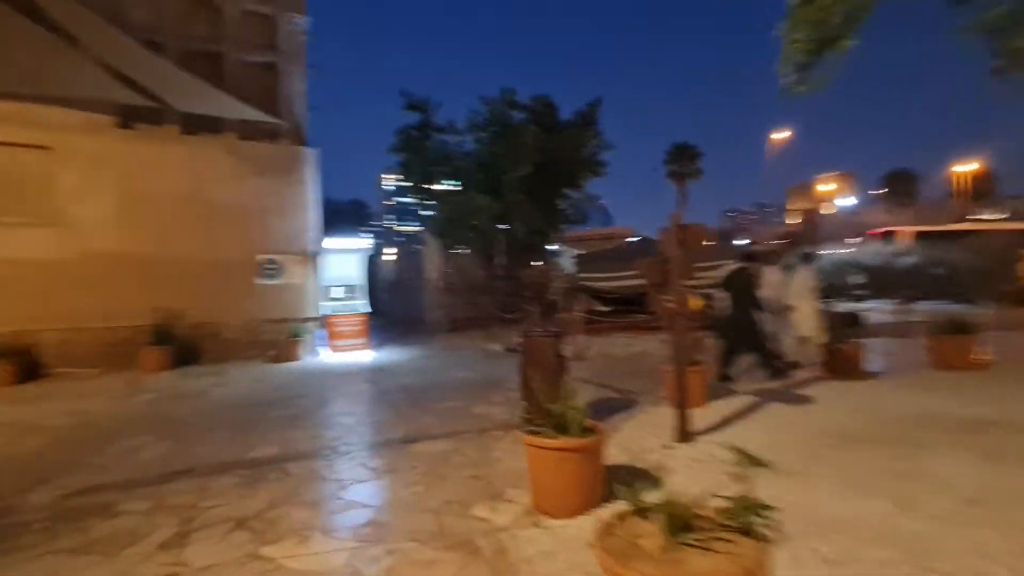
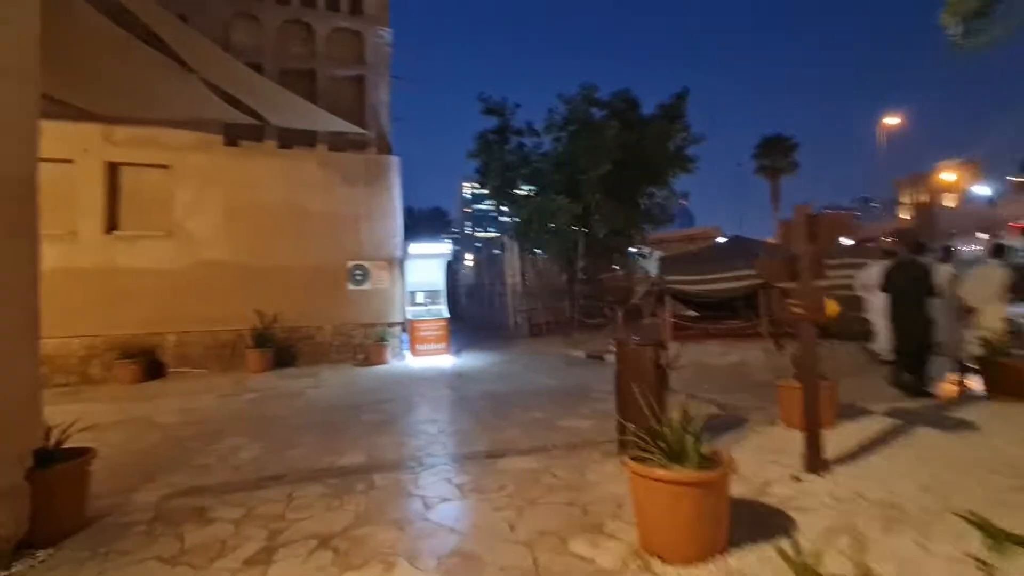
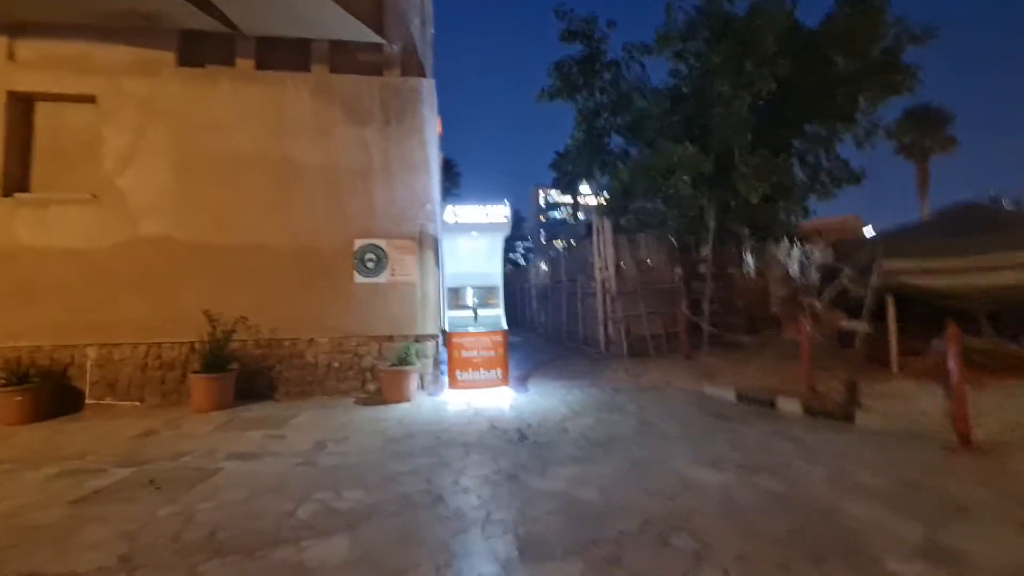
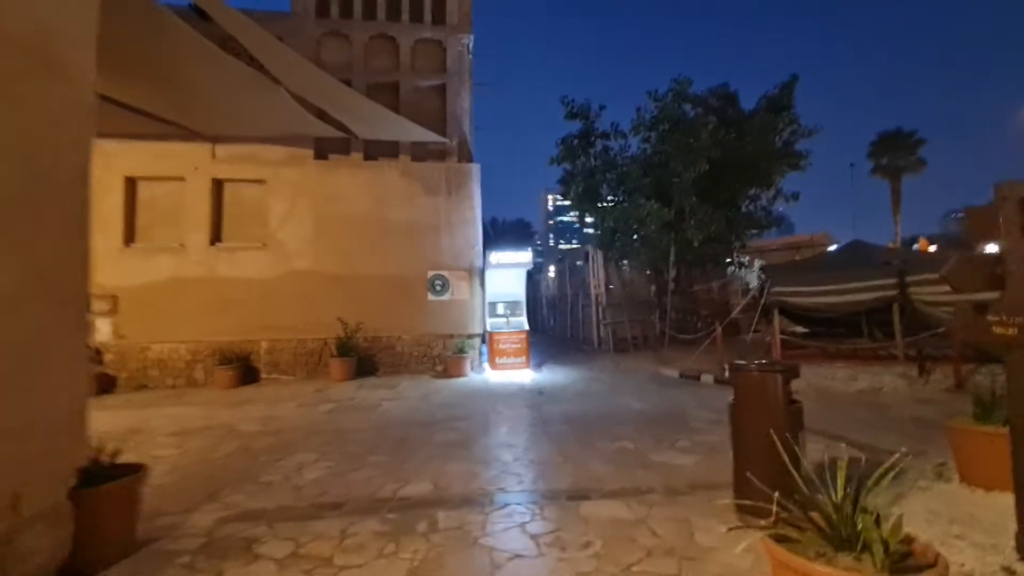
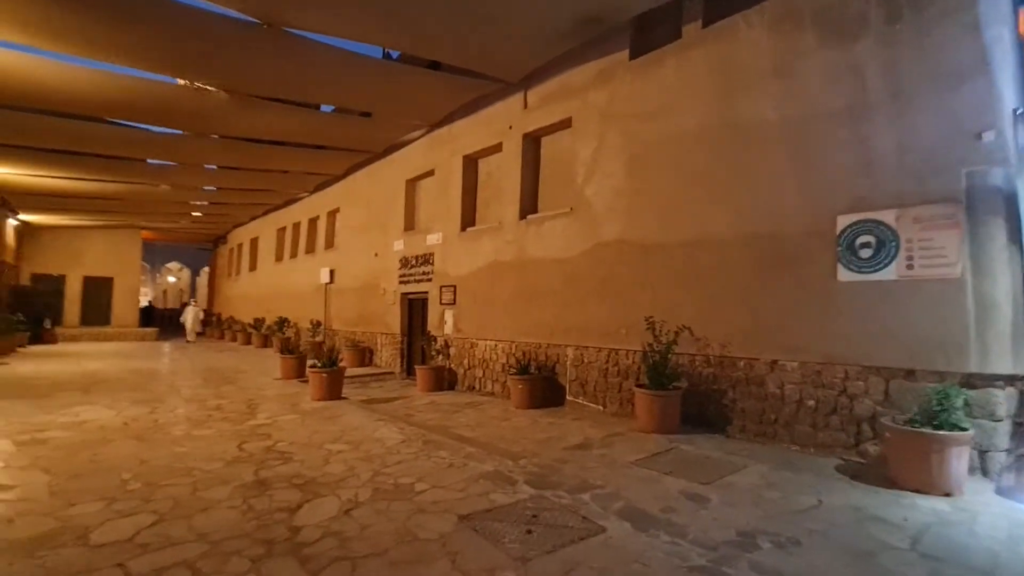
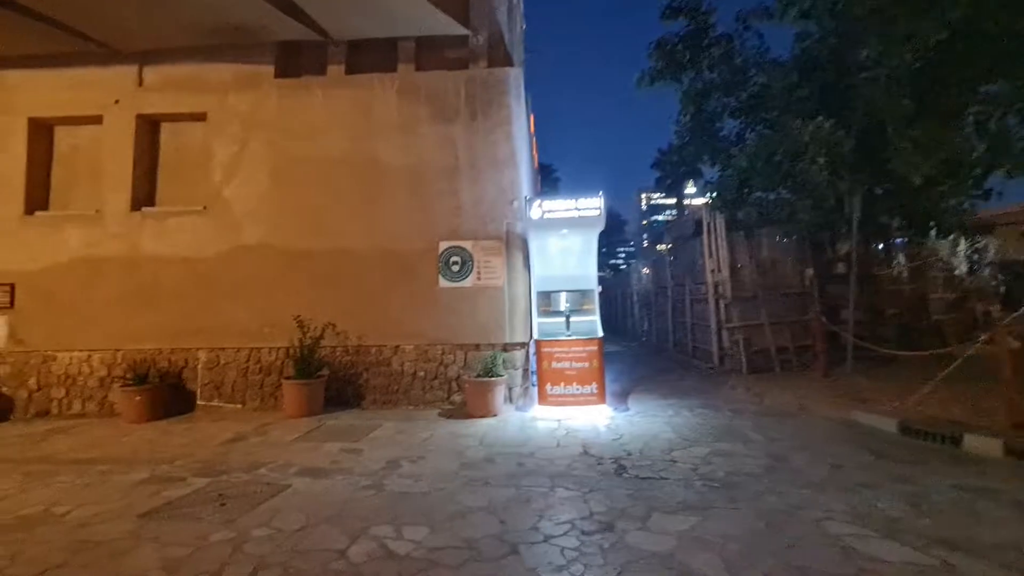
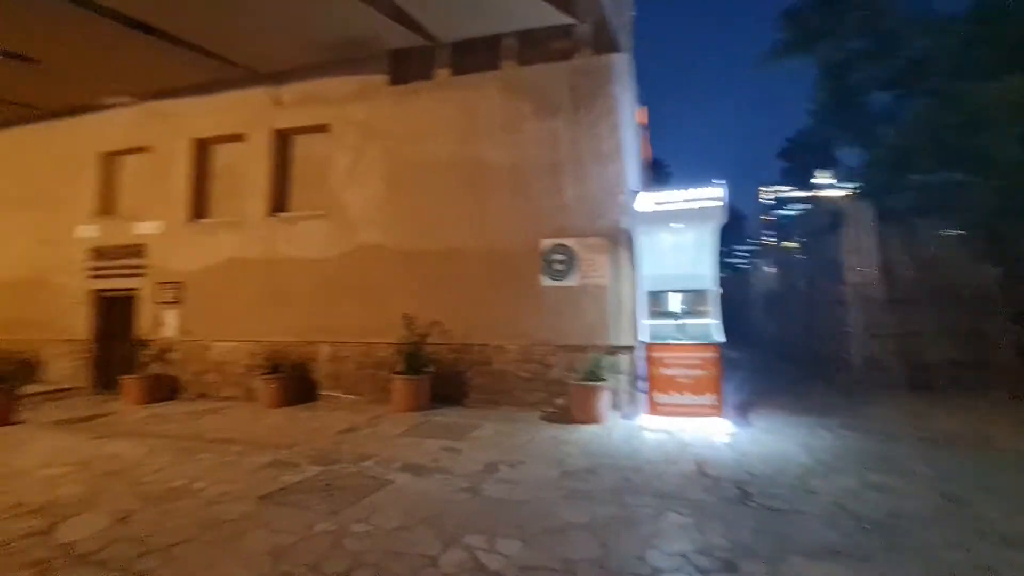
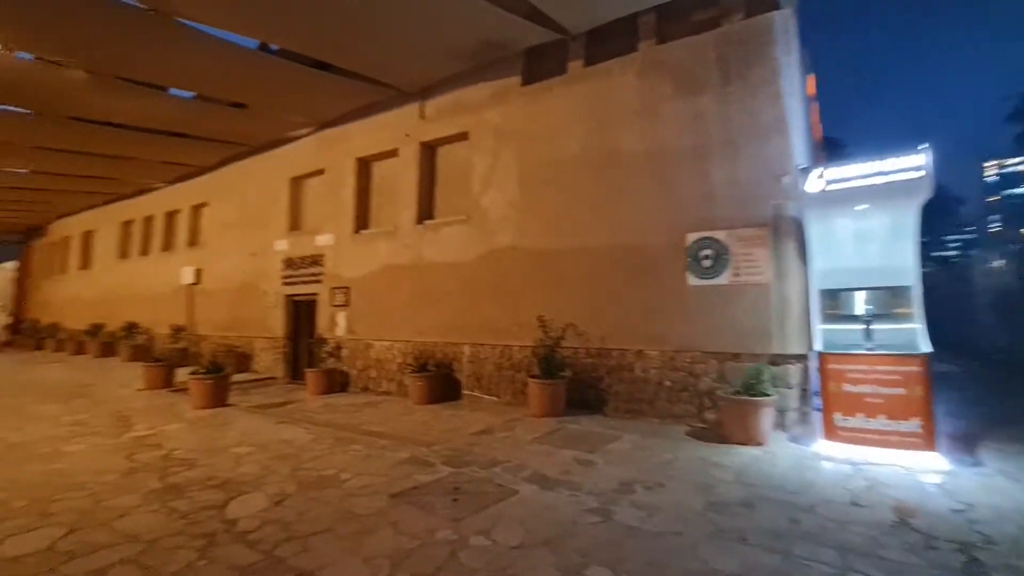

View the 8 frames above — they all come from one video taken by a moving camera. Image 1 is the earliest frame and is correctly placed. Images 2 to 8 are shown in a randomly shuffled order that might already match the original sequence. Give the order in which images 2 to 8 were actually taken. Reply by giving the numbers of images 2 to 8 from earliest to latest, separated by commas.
2, 4, 3, 6, 7, 8, 5
